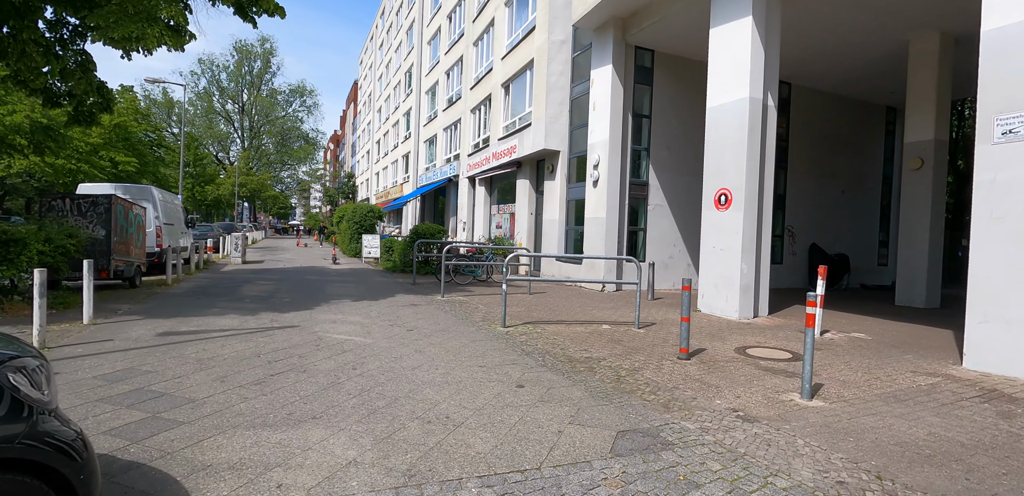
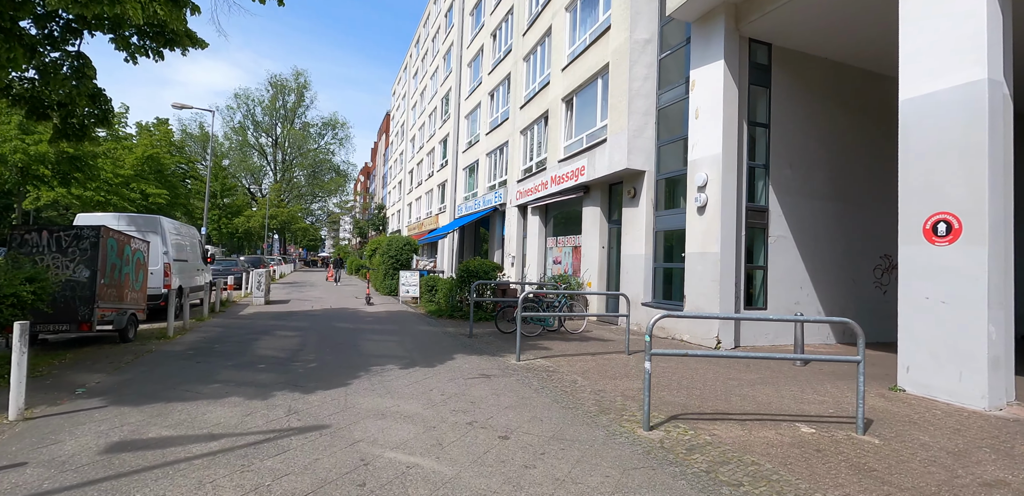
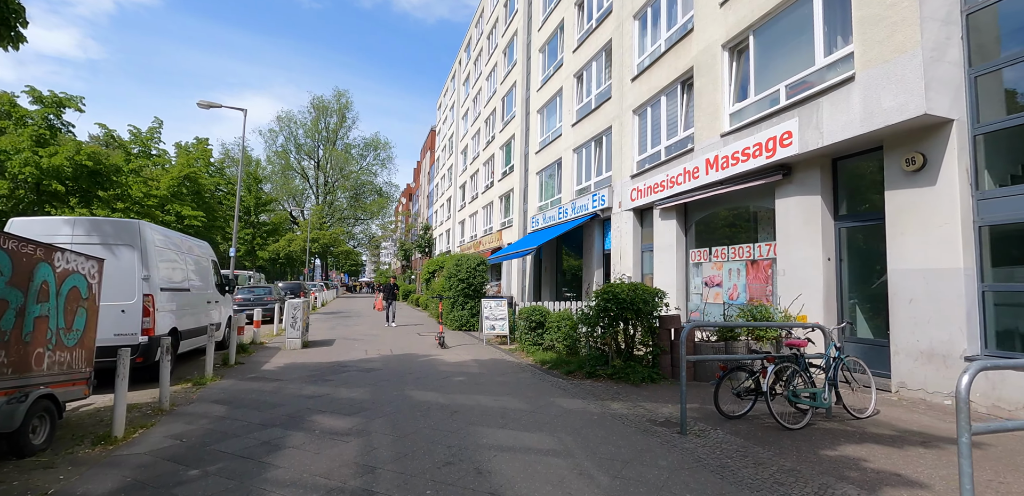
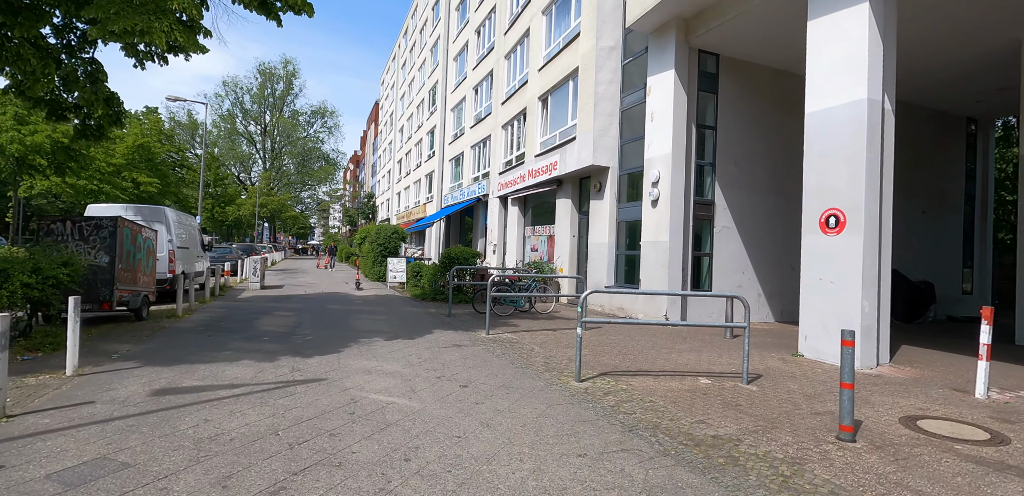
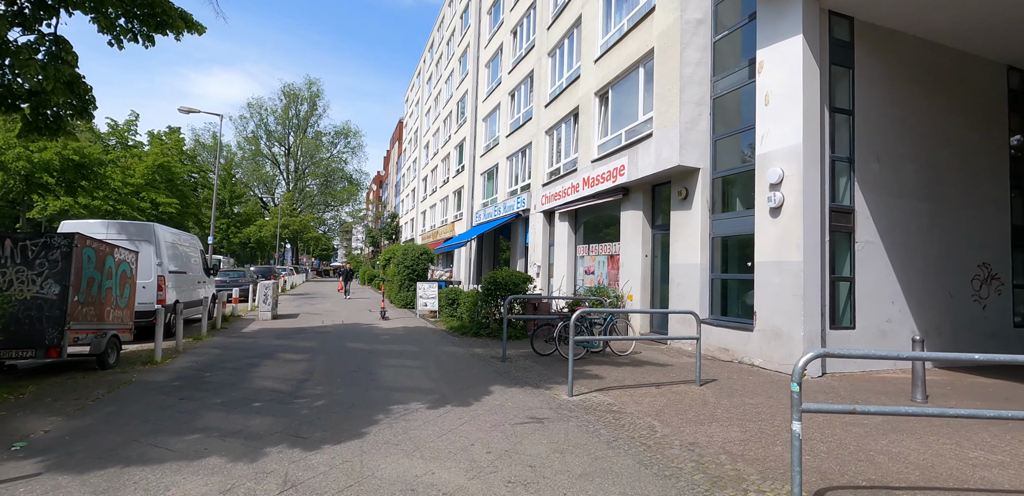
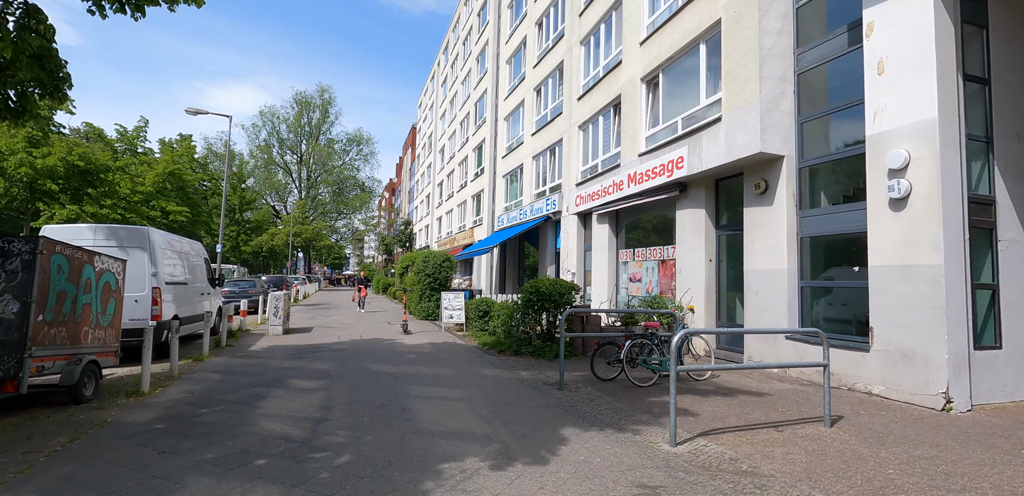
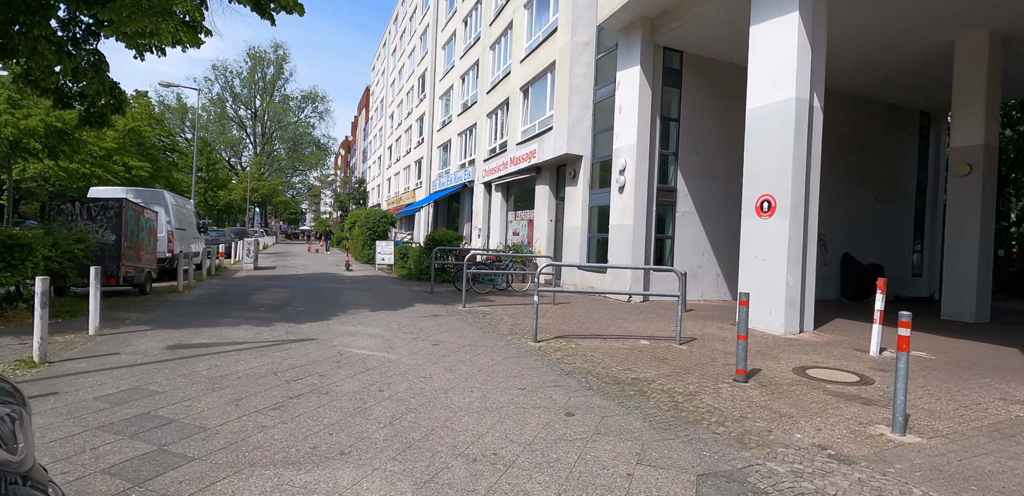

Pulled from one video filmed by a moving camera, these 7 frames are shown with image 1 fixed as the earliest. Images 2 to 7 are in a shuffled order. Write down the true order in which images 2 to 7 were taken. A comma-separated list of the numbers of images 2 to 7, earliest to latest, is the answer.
7, 4, 2, 5, 6, 3
